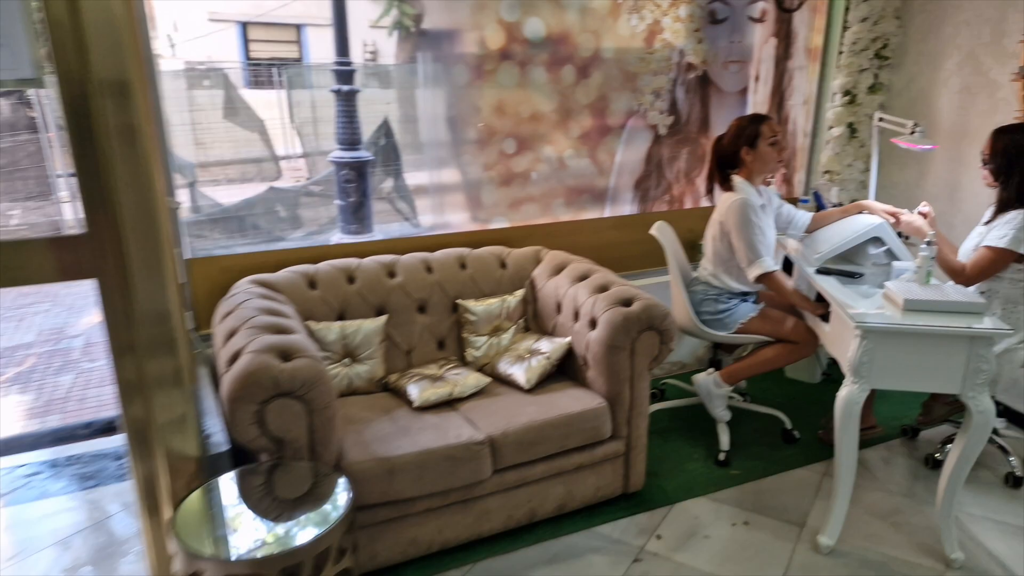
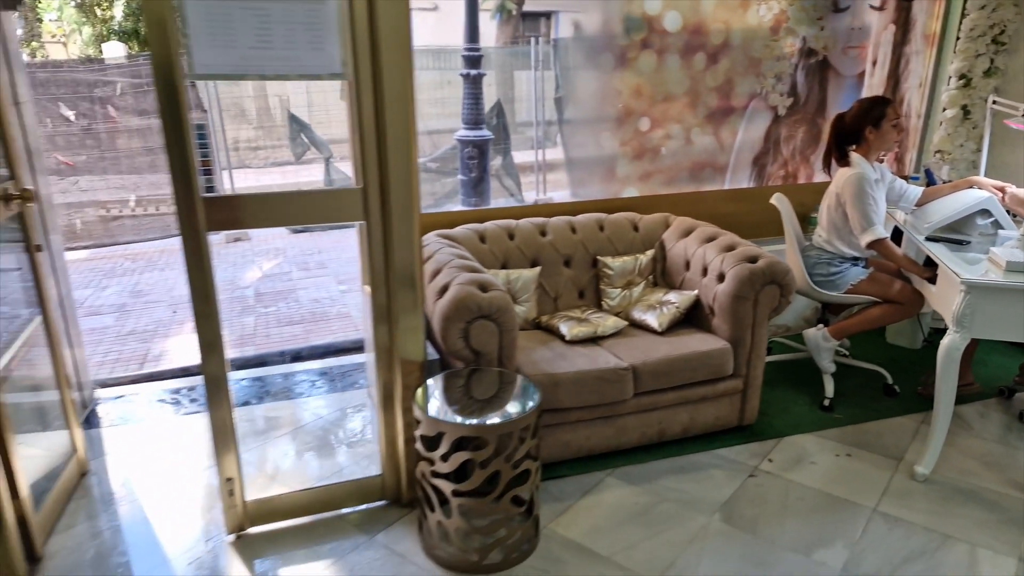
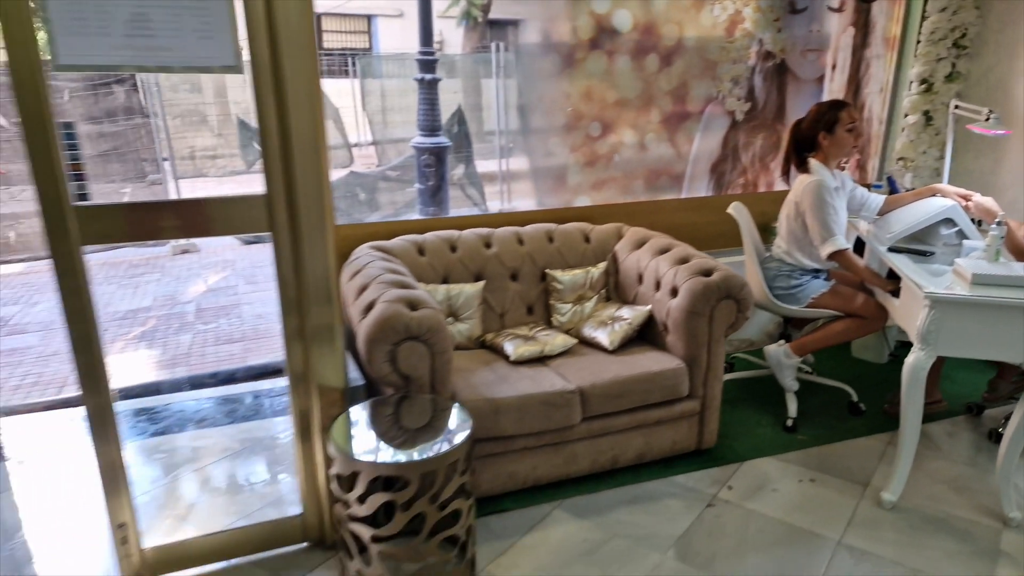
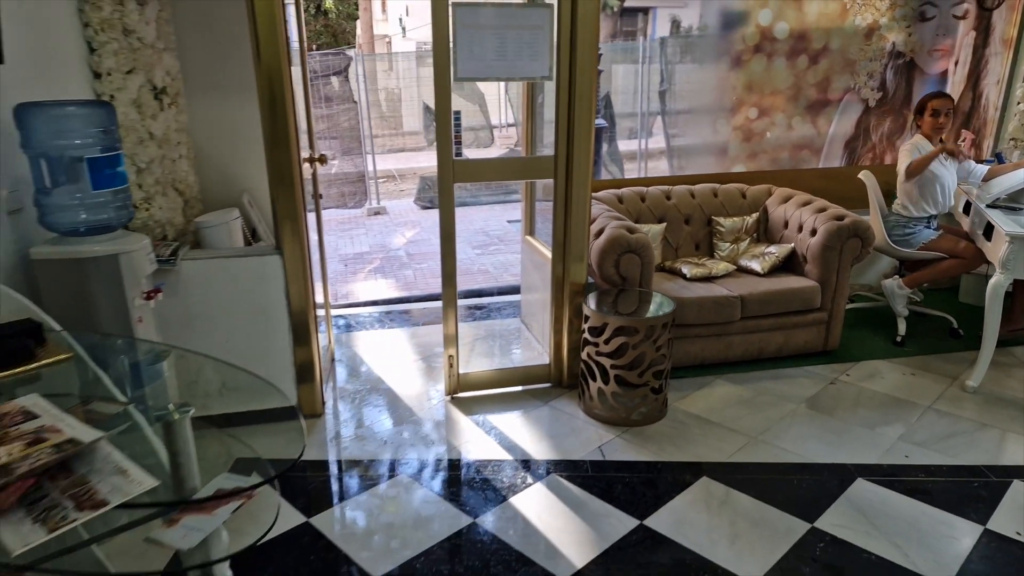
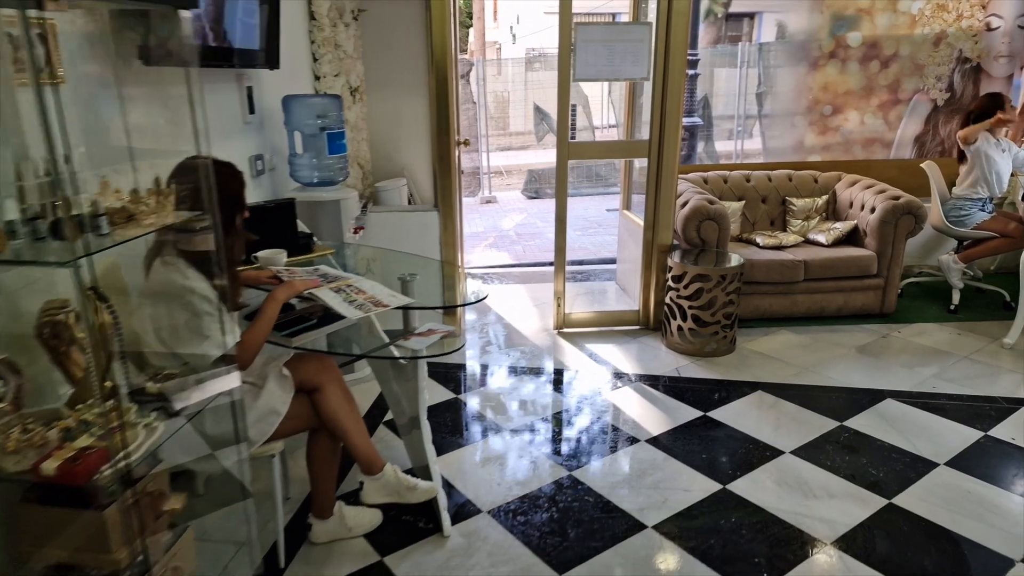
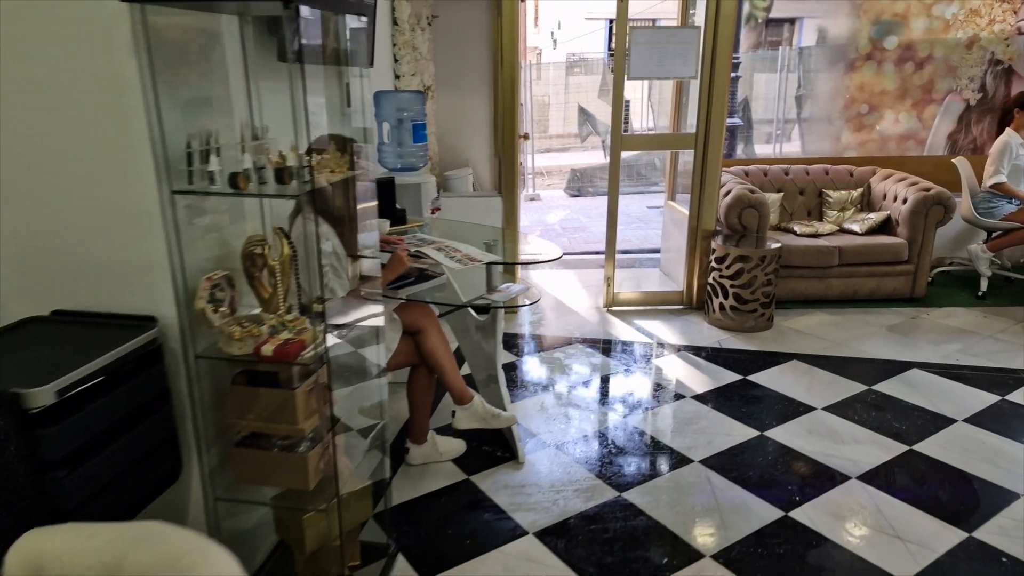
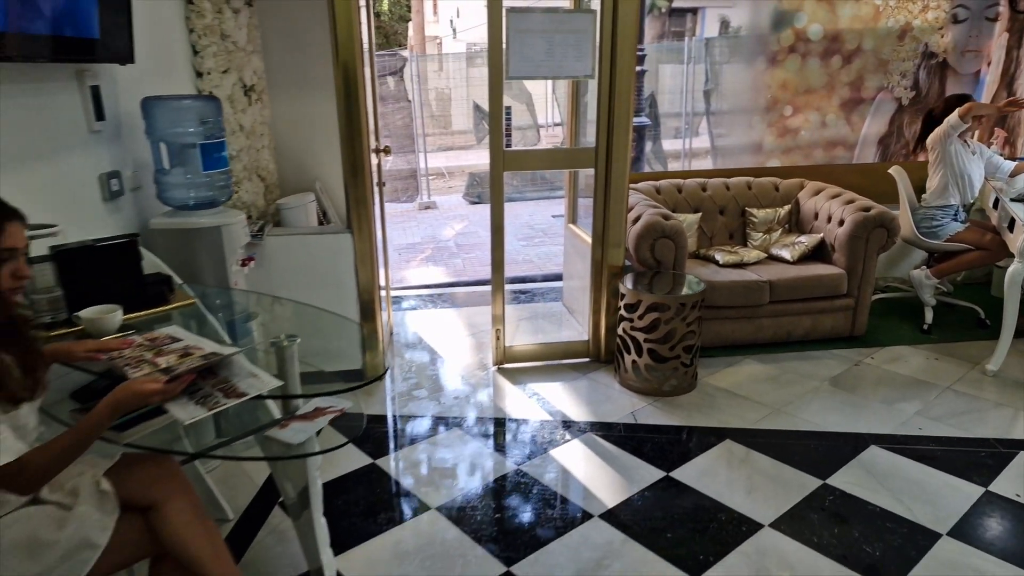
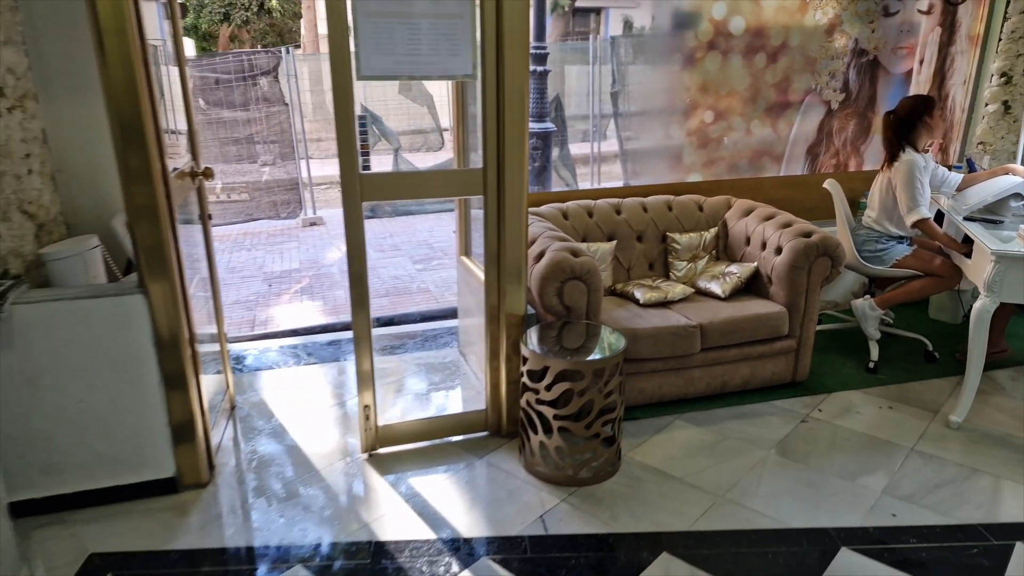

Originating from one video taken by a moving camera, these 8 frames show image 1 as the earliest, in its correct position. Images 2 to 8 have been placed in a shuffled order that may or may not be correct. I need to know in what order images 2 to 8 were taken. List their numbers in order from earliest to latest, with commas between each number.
3, 2, 8, 4, 7, 5, 6
